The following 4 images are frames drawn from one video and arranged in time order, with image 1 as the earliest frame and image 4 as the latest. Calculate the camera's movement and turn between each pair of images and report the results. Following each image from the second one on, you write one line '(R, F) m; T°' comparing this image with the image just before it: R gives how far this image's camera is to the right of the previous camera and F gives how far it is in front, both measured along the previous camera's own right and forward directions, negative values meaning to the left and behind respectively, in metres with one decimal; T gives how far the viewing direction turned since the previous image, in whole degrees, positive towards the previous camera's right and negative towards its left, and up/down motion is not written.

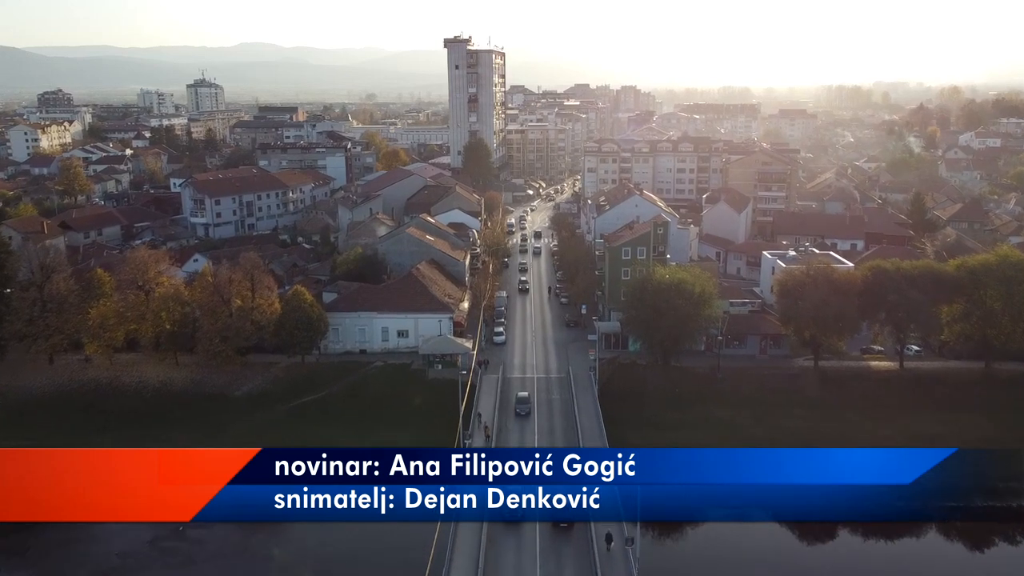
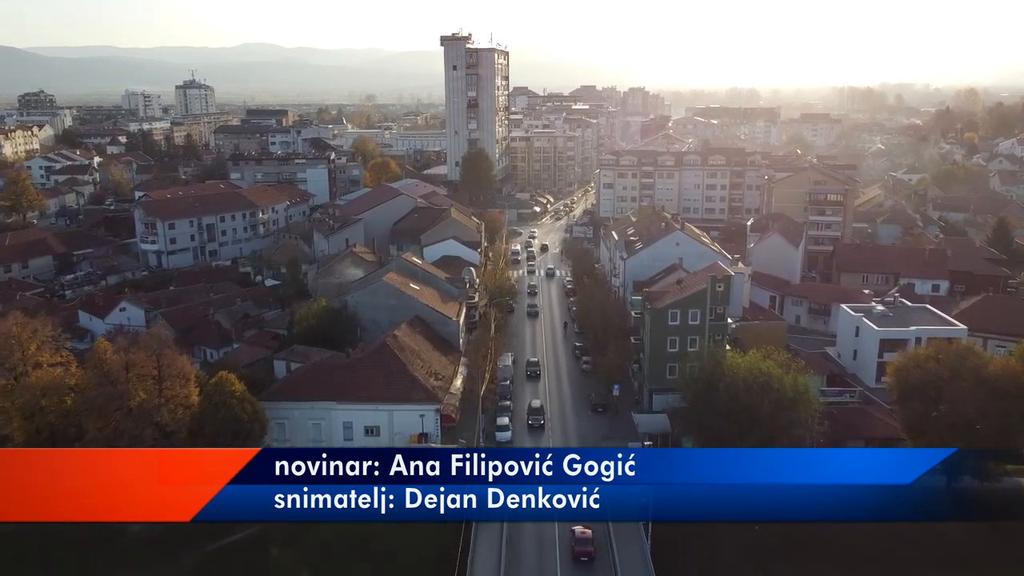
(-0.1, +5.1) m; 0°
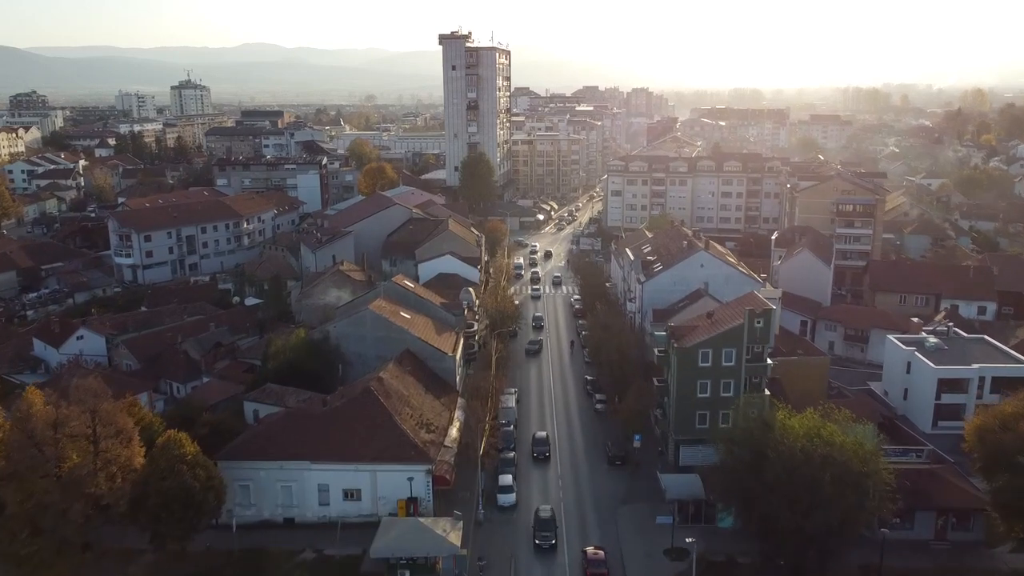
(-0.1, +2.1) m; 0°
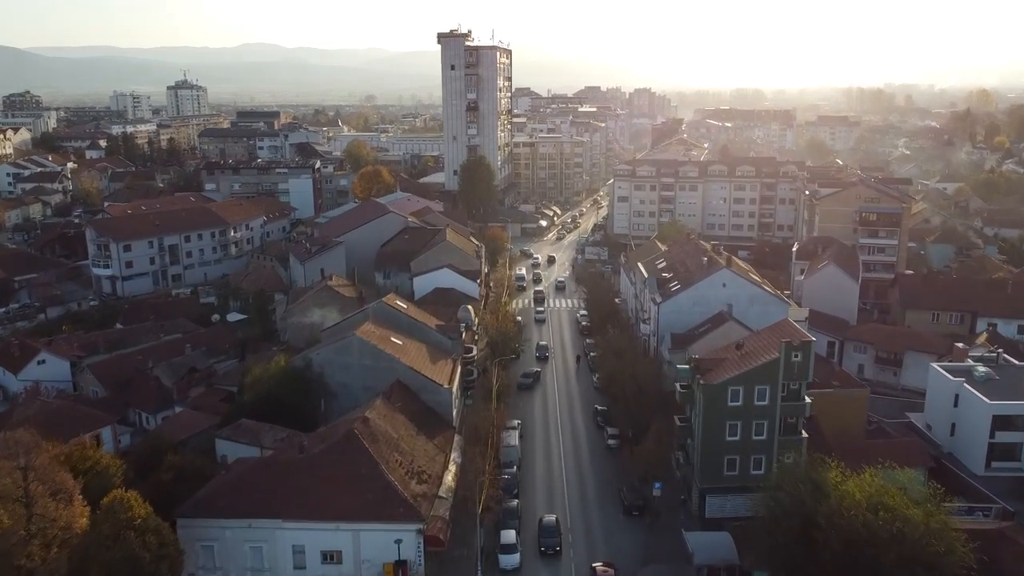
(0.0, +1.6) m; 0°
